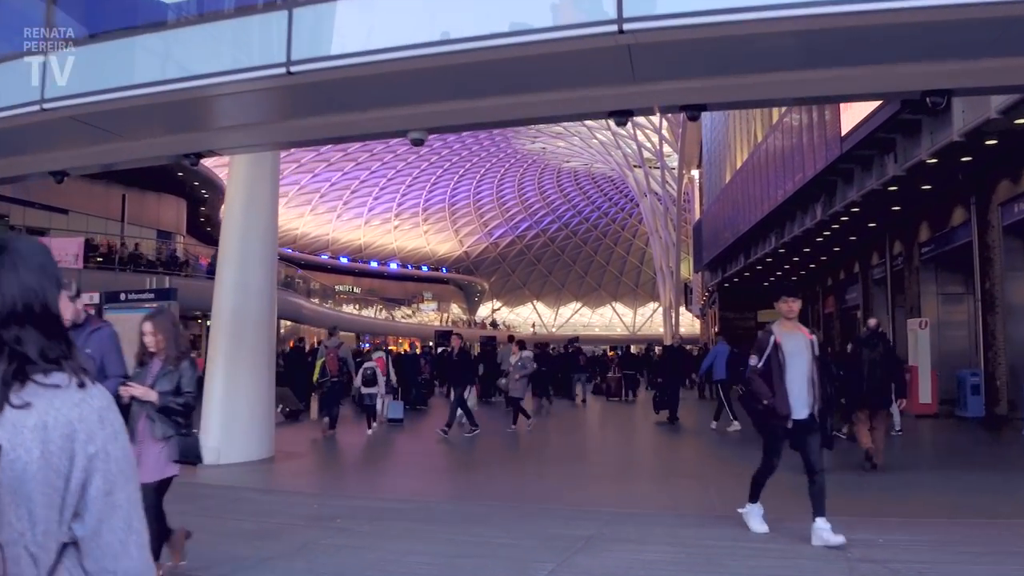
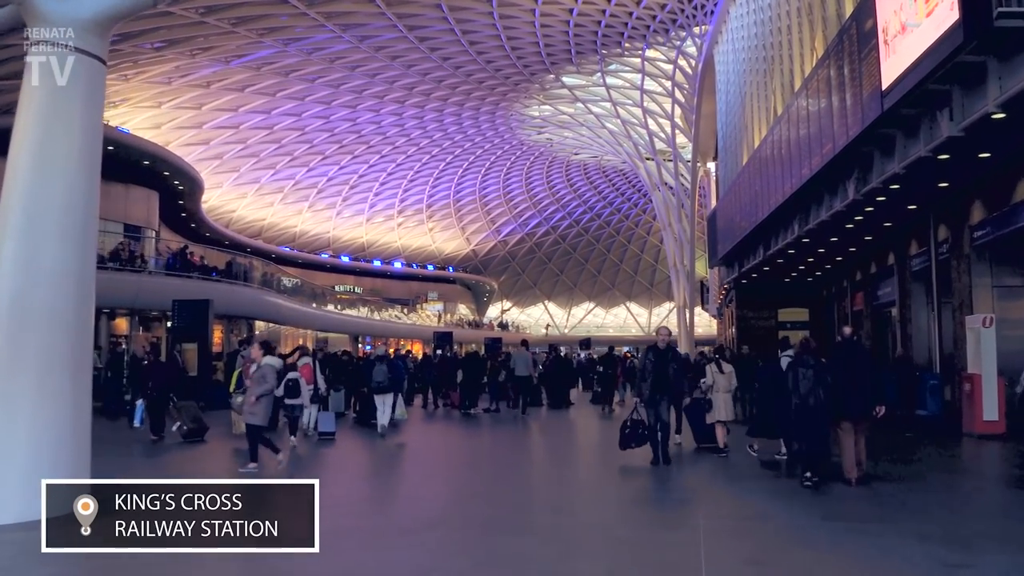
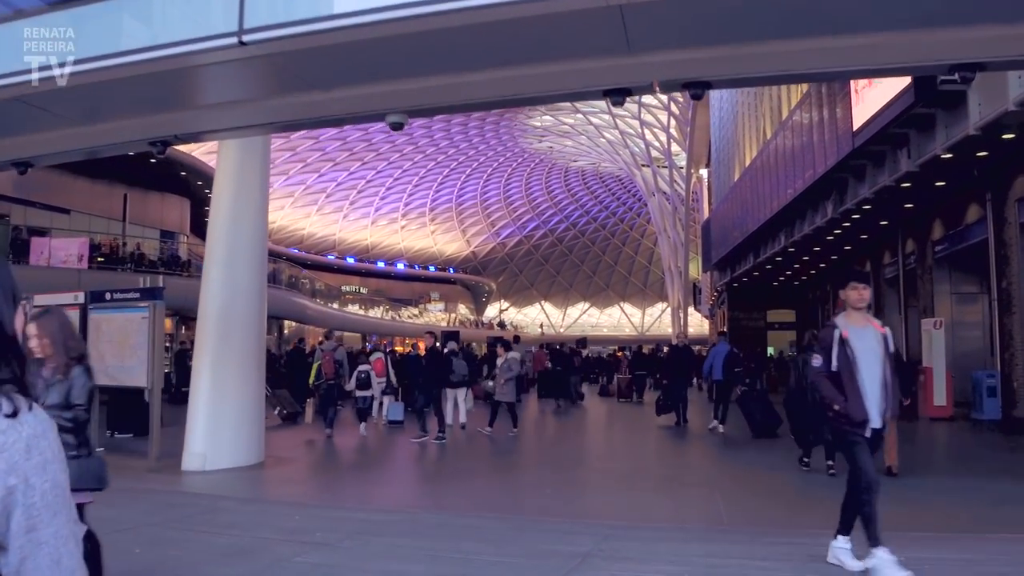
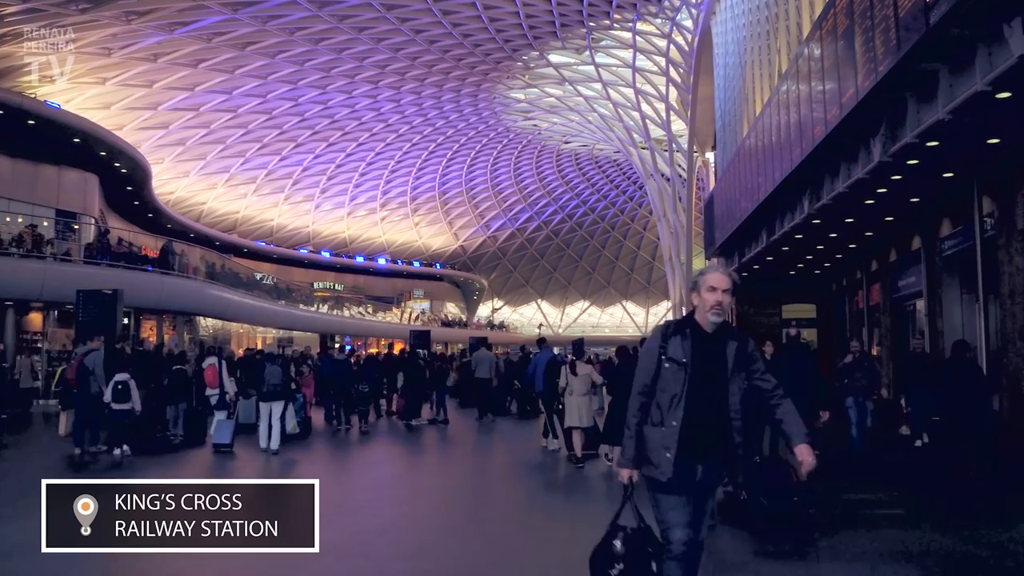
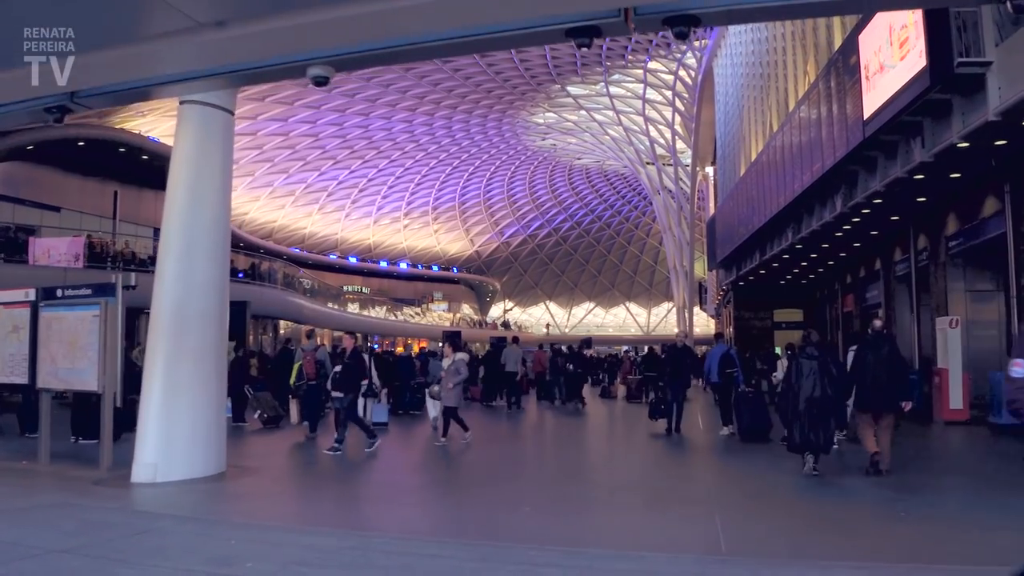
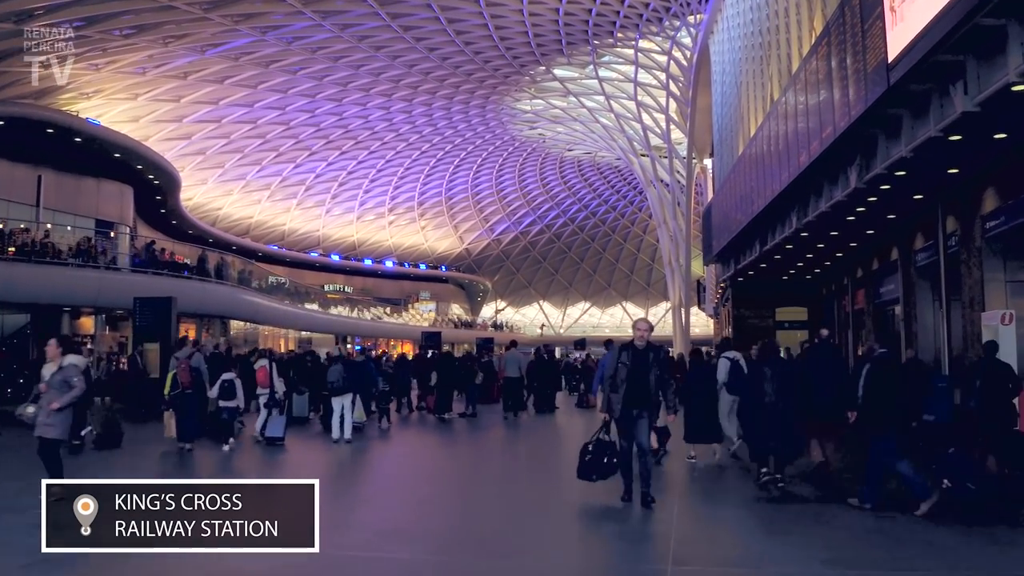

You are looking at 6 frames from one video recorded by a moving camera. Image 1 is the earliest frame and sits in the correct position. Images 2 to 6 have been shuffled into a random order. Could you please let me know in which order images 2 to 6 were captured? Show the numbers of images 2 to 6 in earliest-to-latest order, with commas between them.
3, 5, 2, 6, 4
